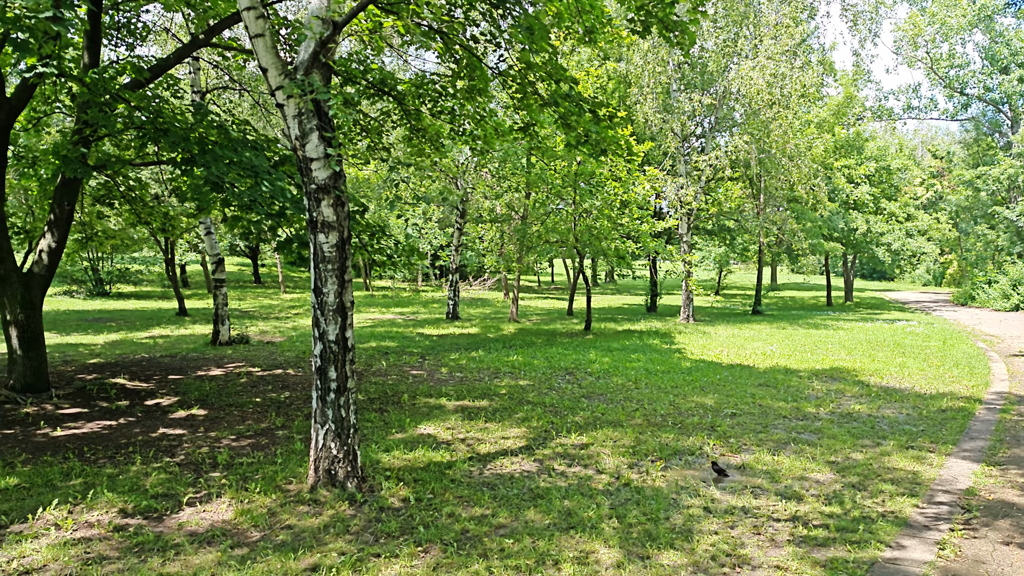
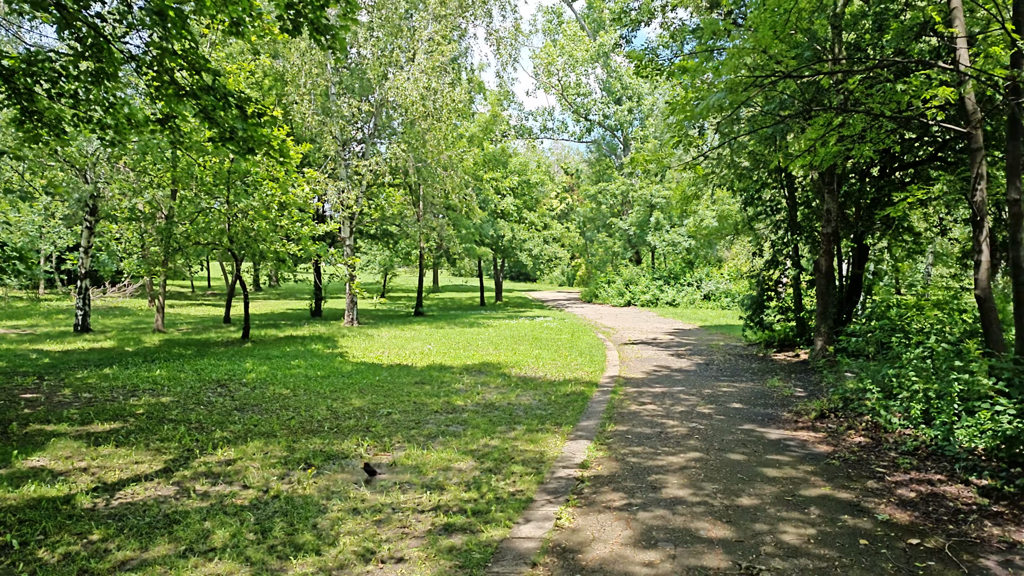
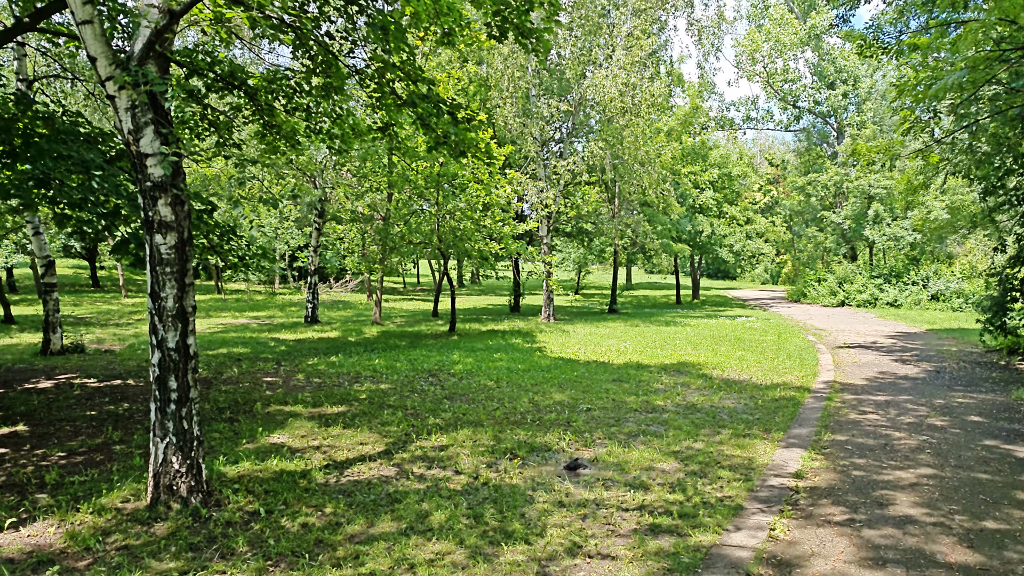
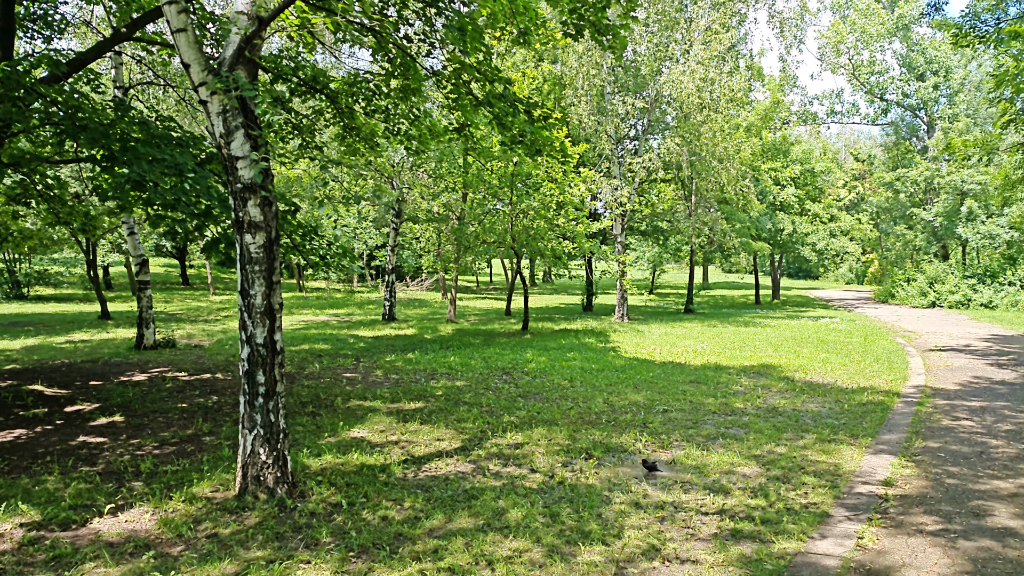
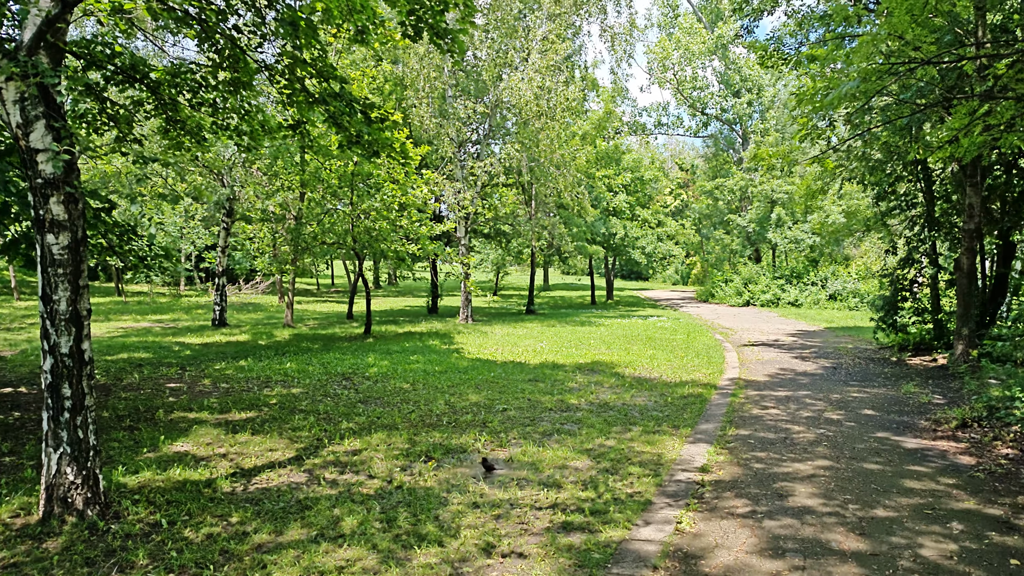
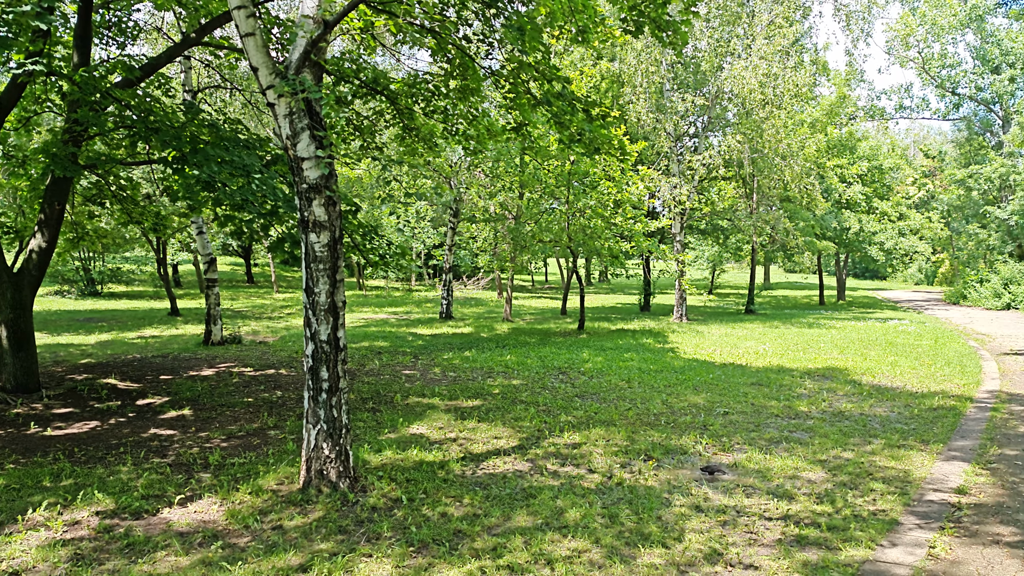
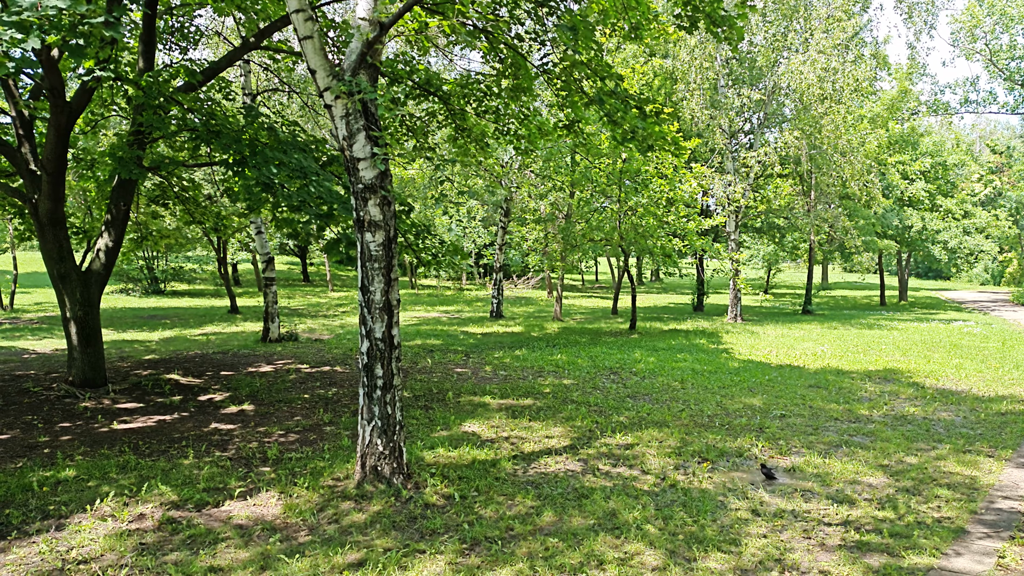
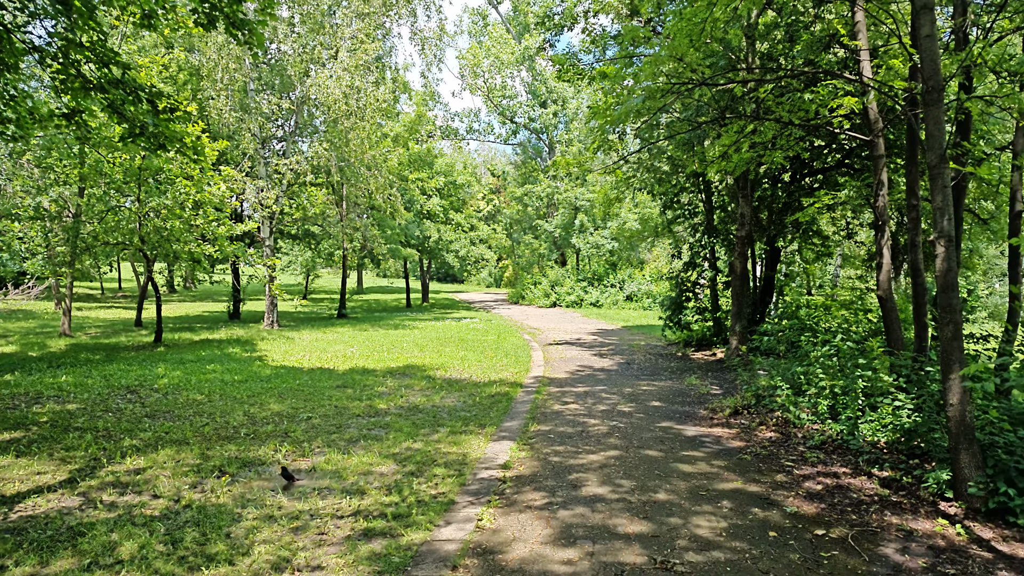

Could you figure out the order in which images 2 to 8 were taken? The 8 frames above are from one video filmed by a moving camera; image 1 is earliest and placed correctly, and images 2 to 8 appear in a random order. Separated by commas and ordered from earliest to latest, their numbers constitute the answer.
7, 6, 4, 3, 5, 2, 8
